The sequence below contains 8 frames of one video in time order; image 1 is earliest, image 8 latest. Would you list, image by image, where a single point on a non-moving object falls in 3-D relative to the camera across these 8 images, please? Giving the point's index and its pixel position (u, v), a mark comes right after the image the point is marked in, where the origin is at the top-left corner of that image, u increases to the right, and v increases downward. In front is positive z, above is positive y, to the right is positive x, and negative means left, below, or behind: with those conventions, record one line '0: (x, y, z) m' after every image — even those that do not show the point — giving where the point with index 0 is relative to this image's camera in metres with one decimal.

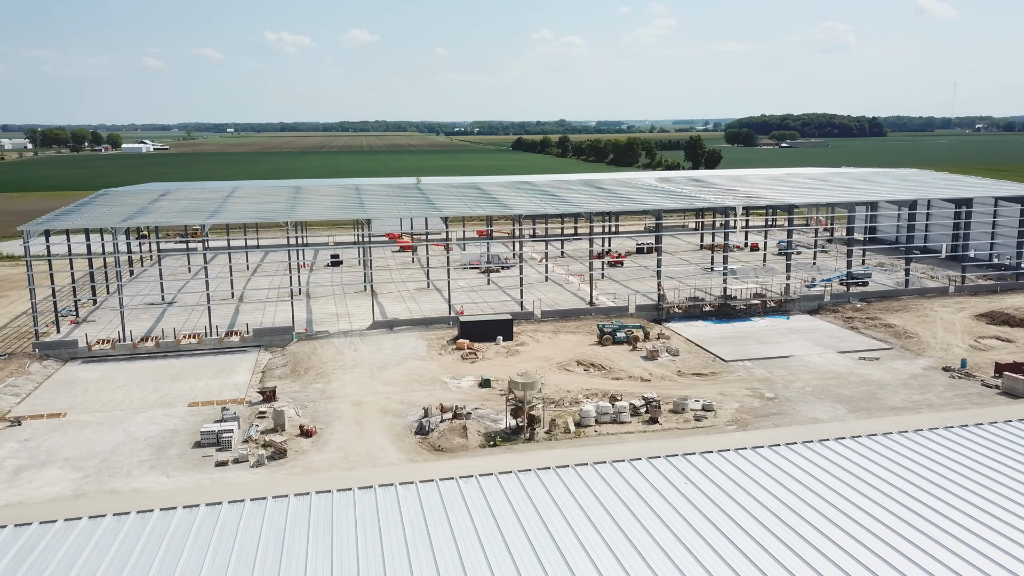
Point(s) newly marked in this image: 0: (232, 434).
0: (-6.6, -3.4, +19.2) m
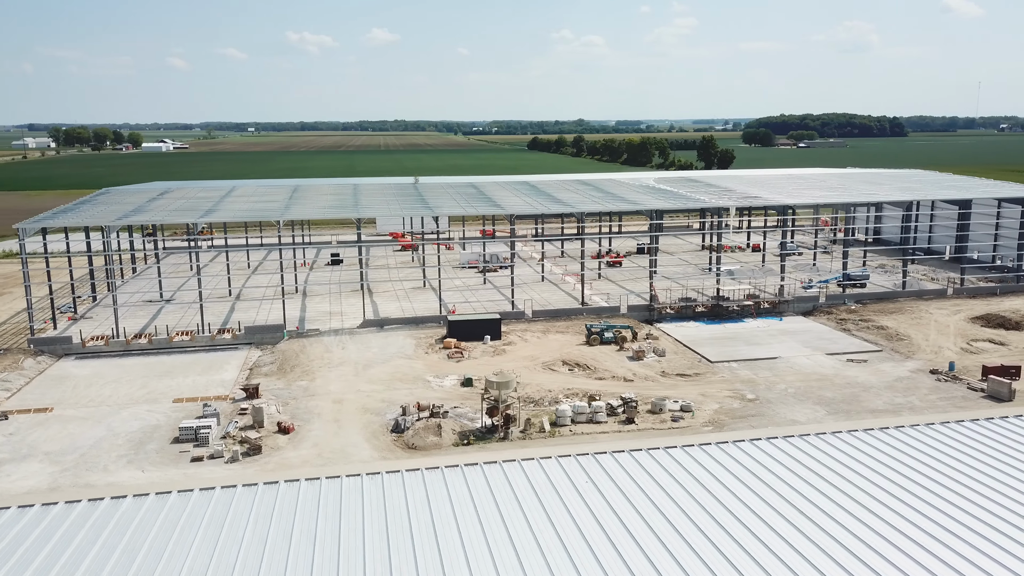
0: (-7.2, -3.4, +19.5) m
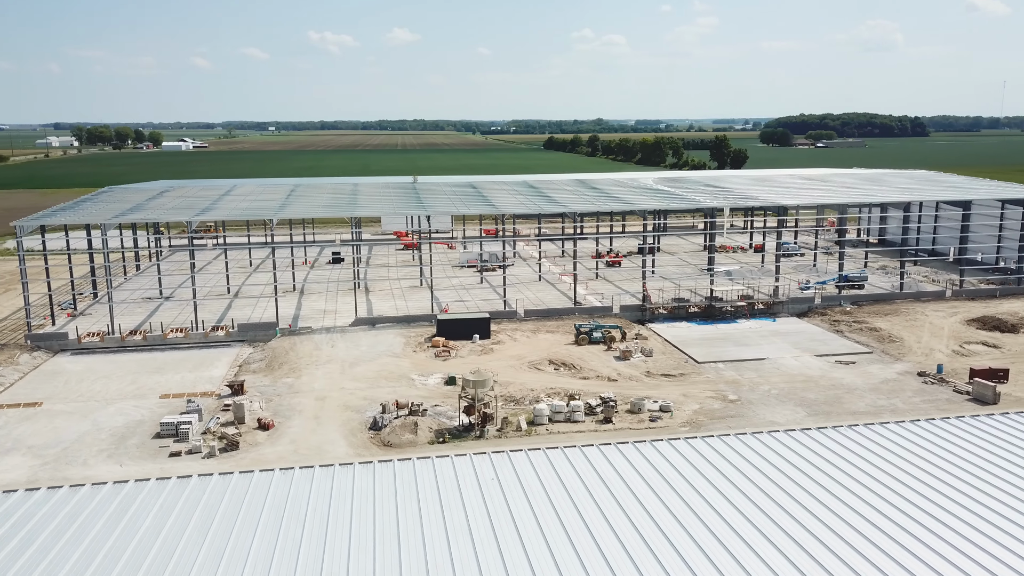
0: (-7.8, -3.3, +19.8) m
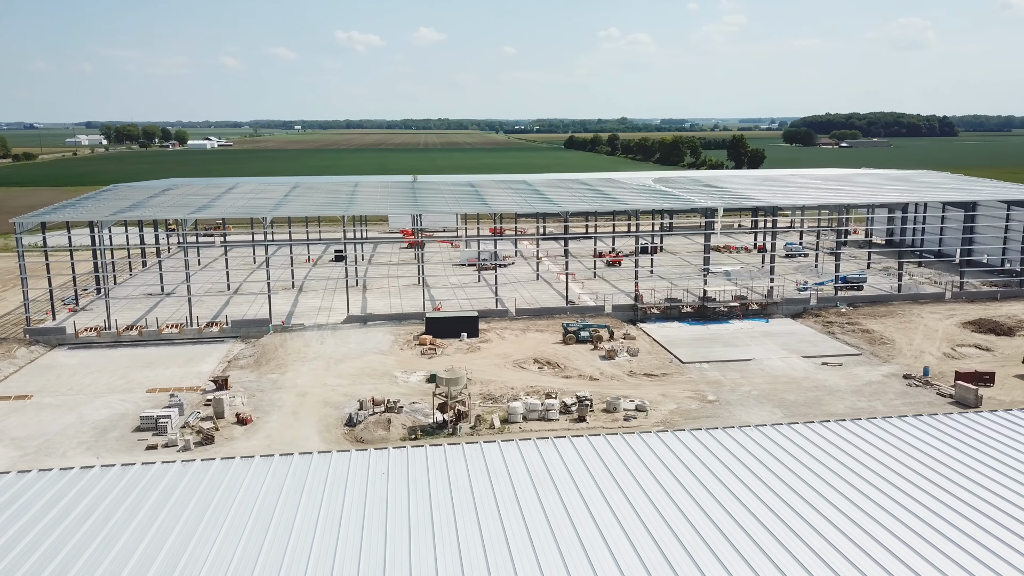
0: (-8.4, -3.2, +20.1) m
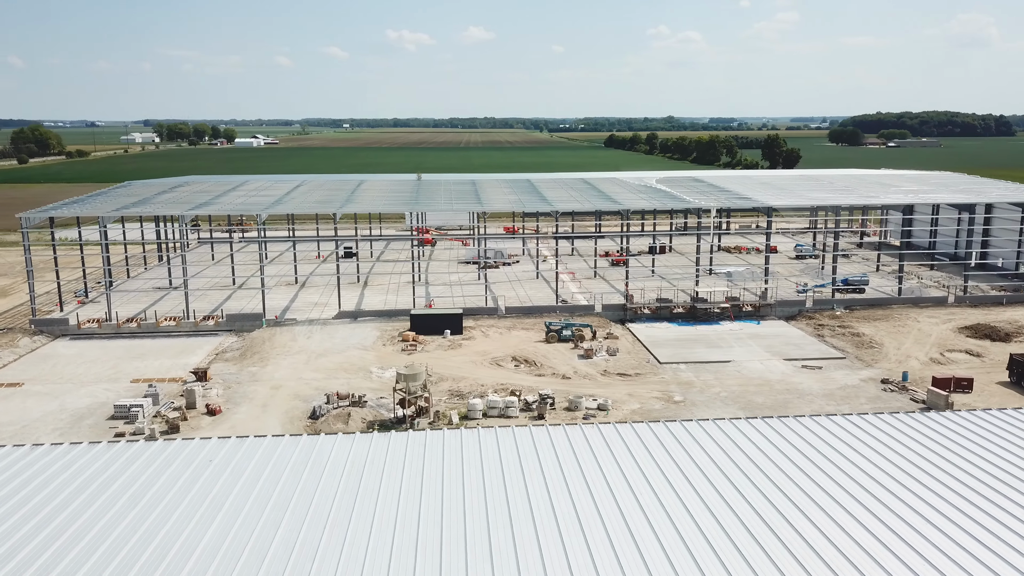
0: (-9.5, -3.1, +20.9) m
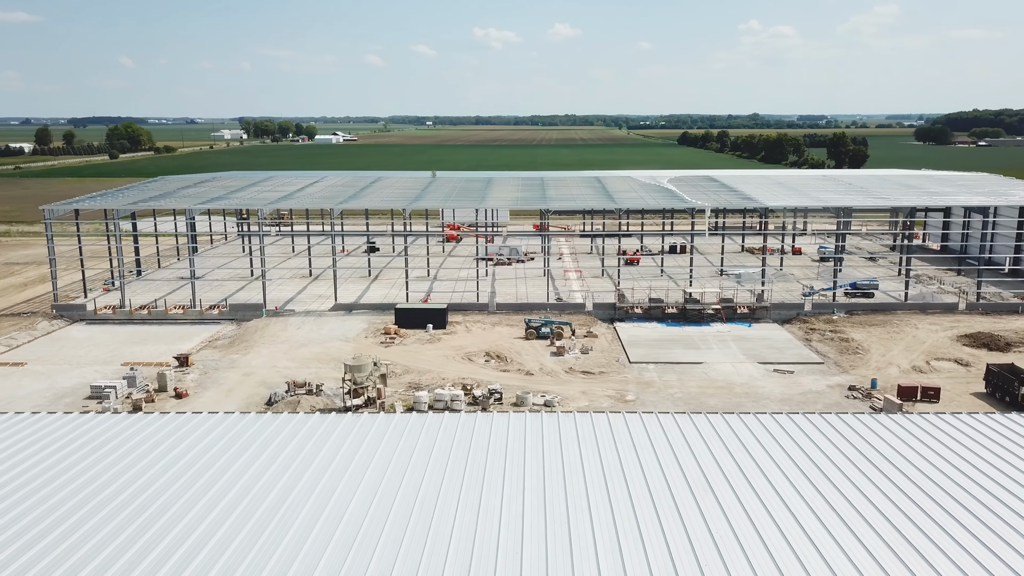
0: (-10.9, -2.8, +22.3) m
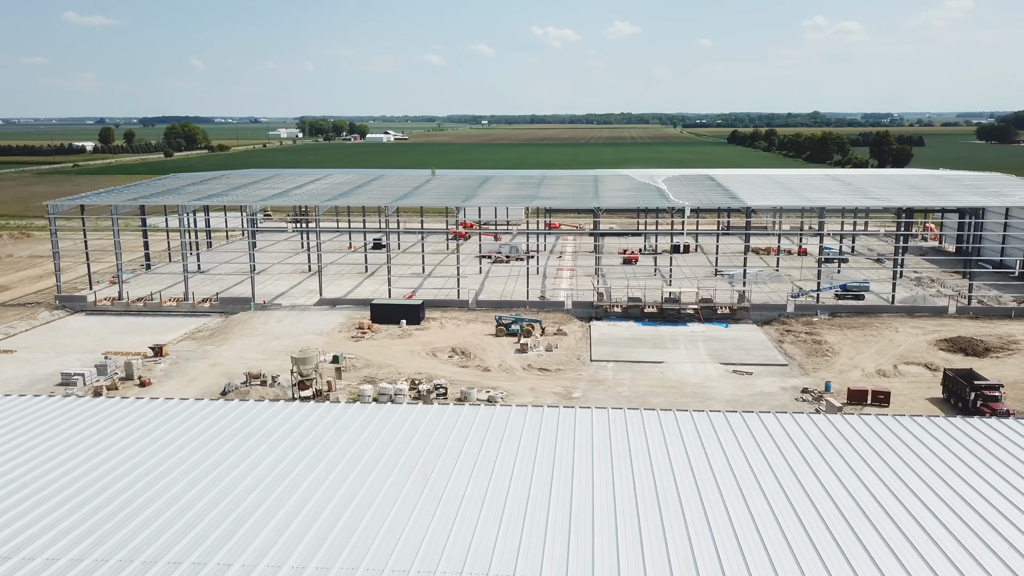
0: (-12.3, -2.5, +23.3) m
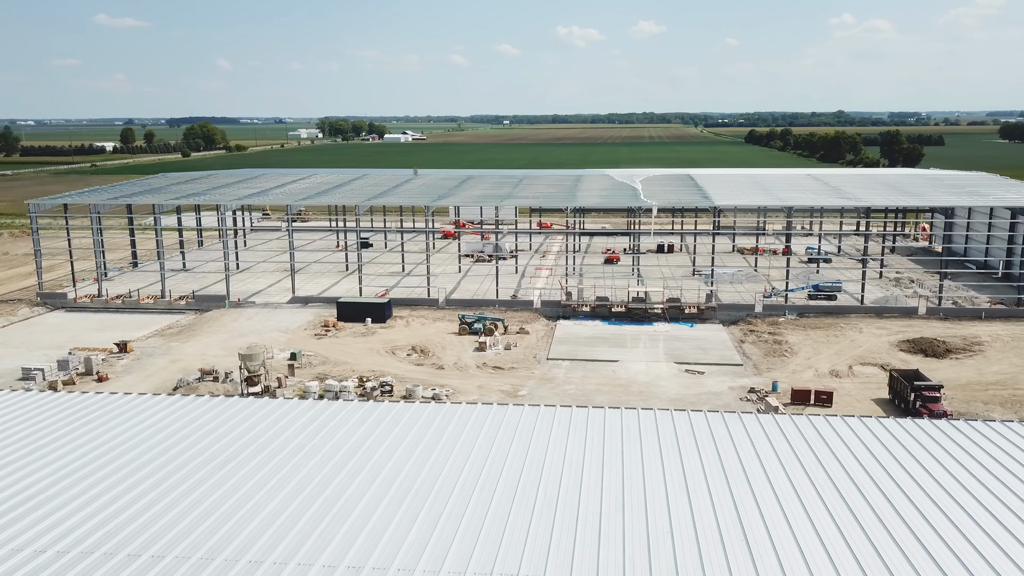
0: (-13.8, -2.5, +23.8) m
